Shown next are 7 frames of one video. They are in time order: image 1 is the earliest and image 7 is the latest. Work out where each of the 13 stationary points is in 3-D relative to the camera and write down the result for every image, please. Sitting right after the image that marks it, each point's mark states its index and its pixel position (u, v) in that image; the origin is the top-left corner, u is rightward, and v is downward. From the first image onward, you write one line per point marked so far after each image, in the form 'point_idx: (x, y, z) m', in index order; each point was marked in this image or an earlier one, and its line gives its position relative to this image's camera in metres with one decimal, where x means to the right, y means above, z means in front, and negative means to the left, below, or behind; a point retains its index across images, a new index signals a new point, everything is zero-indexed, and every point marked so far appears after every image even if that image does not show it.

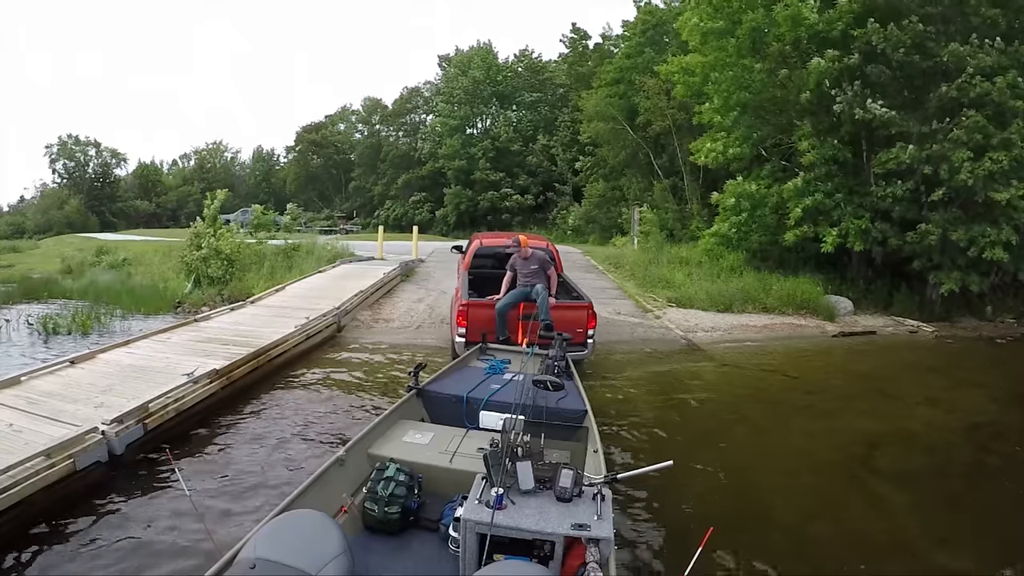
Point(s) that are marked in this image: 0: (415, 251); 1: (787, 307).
0: (-2.7, +1.0, +16.8) m
1: (+5.0, -0.3, +11.5) m
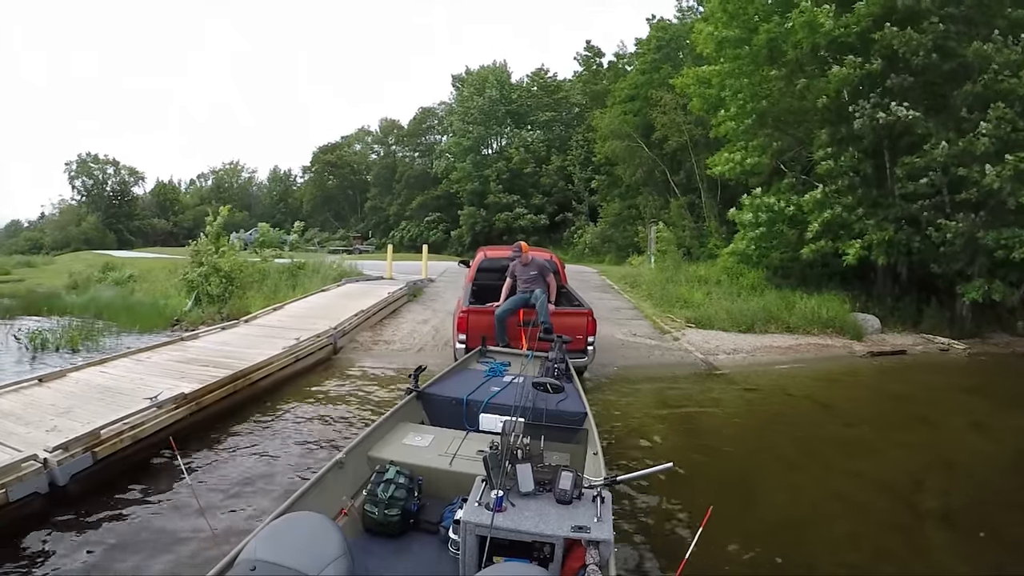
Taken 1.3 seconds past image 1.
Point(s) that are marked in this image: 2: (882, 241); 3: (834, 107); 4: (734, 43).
0: (-2.4, +0.5, +16.5) m
1: (+5.2, -0.6, +11.0) m
2: (+7.1, +1.0, +12.4) m
3: (+6.8, +3.8, +13.4) m
4: (+5.3, +6.0, +15.1) m
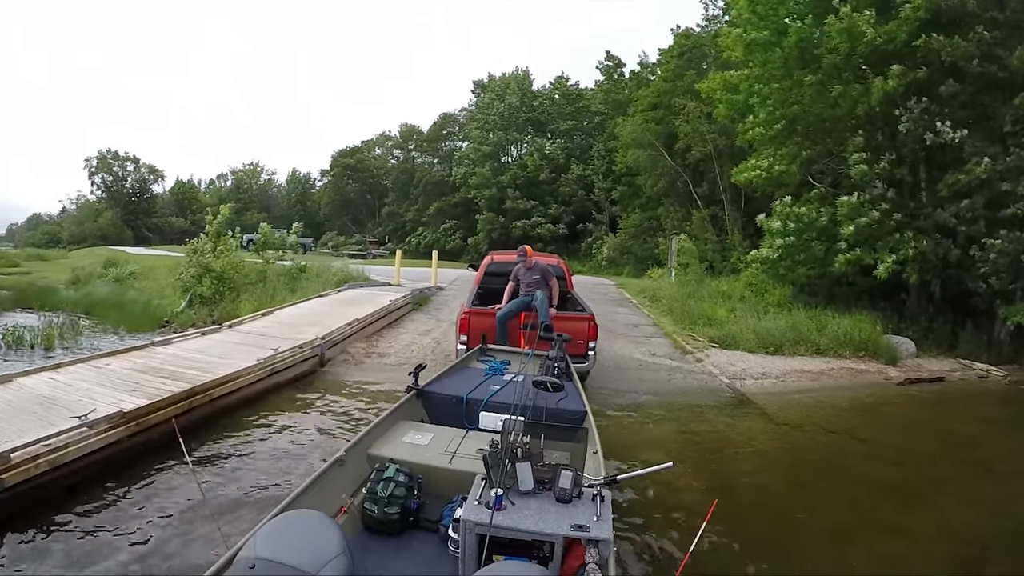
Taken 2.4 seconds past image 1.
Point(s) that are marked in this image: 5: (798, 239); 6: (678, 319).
0: (-2.0, +0.3, +16.0) m
1: (+5.3, -1.0, +10.2) m
2: (+7.4, +0.6, +11.6) m
3: (+7.1, +3.4, +12.7) m
4: (+5.7, +5.6, +14.4) m
5: (+6.1, +1.0, +13.2) m
6: (+3.5, -0.7, +12.9) m
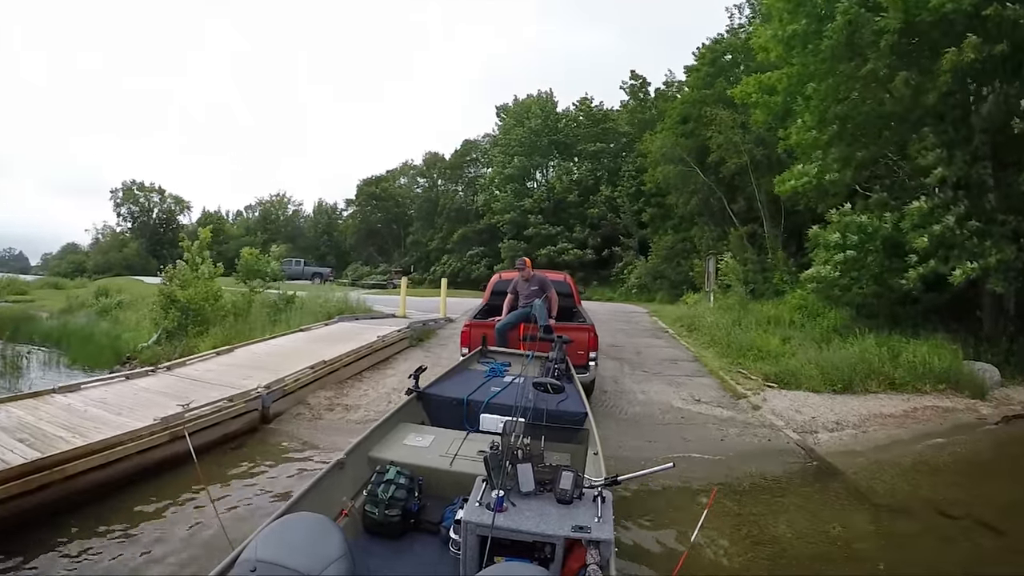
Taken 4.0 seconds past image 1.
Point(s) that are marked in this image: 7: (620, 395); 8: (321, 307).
0: (-1.5, -0.4, +14.8) m
1: (+5.6, -1.3, +8.7) m
2: (+7.7, +0.3, +10.0) m
3: (+7.4, +3.0, +11.2) m
4: (+6.1, +5.1, +13.1) m
5: (+6.5, +0.6, +11.7) m
6: (+3.8, -1.1, +11.4) m
7: (+1.4, -1.4, +8.4) m
8: (-3.9, -0.4, +13.0) m
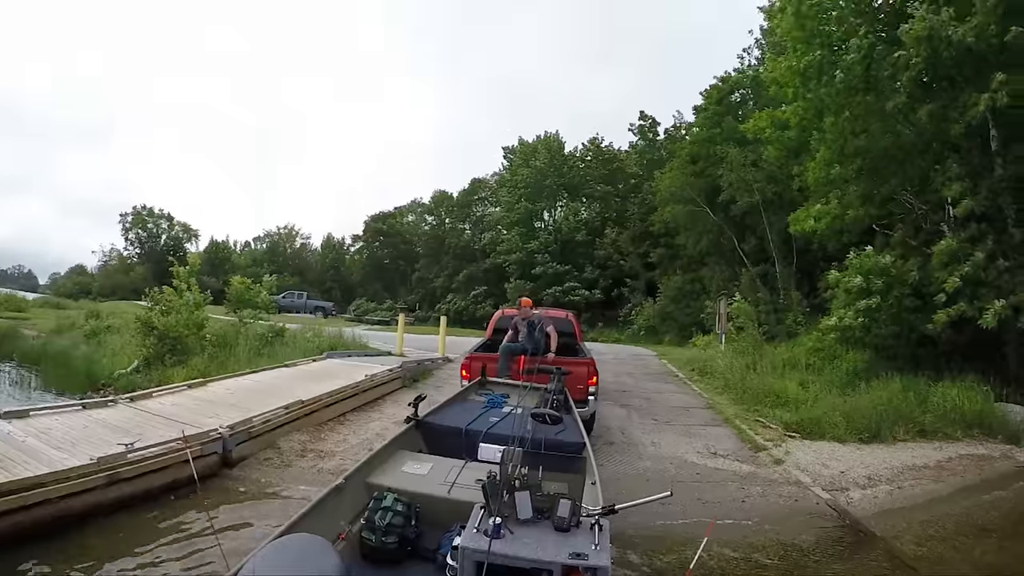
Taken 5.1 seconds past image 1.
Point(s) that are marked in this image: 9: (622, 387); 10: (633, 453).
0: (-1.5, -1.2, +14.3) m
1: (+5.6, -1.9, +8.1) m
2: (+7.7, -0.4, +9.5) m
3: (+7.5, +2.2, +10.9) m
4: (+6.2, +4.2, +12.9) m
5: (+6.5, -0.2, +11.2) m
6: (+3.8, -1.8, +10.8) m
7: (+1.4, -1.9, +7.8) m
8: (-3.9, -1.1, +12.6) m
9: (+2.1, -1.9, +12.3) m
10: (+1.4, -2.0, +7.5) m
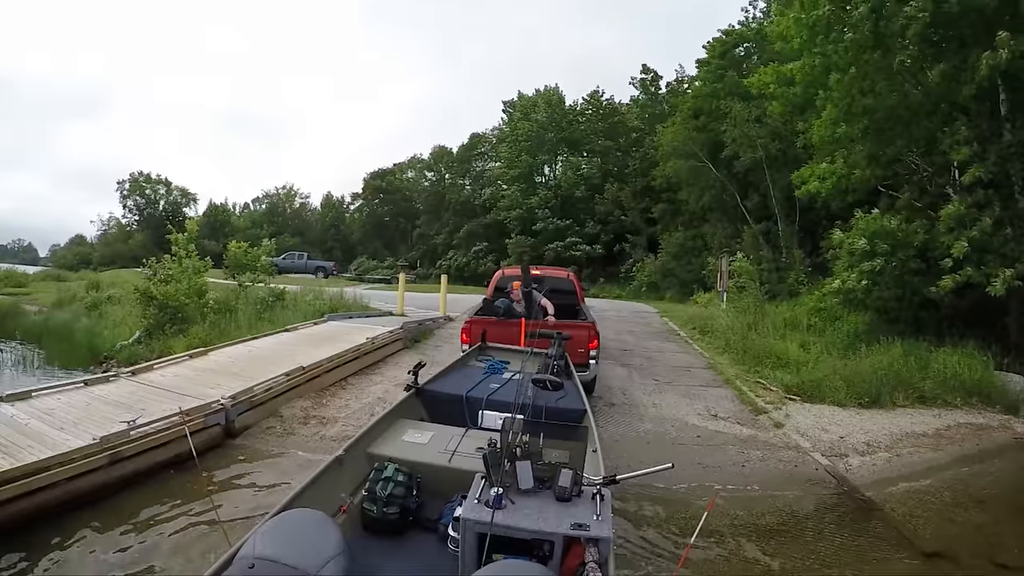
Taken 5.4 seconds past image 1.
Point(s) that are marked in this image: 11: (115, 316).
0: (-1.4, -0.3, +14.3) m
1: (+5.6, -1.3, +8.1) m
2: (+7.7, +0.2, +9.4) m
3: (+7.5, +3.0, +10.6) m
4: (+6.2, +5.1, +12.5) m
5: (+6.5, +0.6, +11.1) m
6: (+3.9, -1.1, +10.9) m
7: (+1.5, -1.4, +7.9) m
8: (-3.9, -0.3, +12.6) m
9: (+2.2, -1.1, +12.4) m
10: (+1.5, -1.5, +7.6) m
11: (-7.1, -0.4, +11.5) m
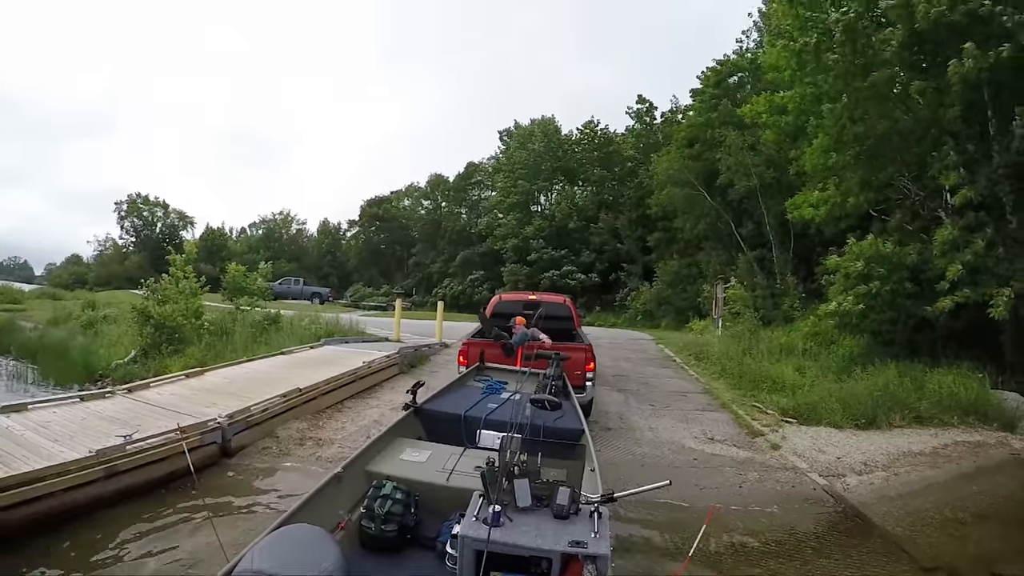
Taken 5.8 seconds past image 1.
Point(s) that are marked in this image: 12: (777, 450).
0: (-1.5, -0.9, +14.3) m
1: (+5.5, -1.7, +8.1) m
2: (+7.6, -0.2, +9.5) m
3: (+7.5, +2.5, +10.8) m
4: (+6.1, +4.6, +12.8) m
5: (+6.5, +0.1, +11.2) m
6: (+3.8, -1.6, +10.9) m
7: (+1.4, -1.8, +7.9) m
8: (-3.9, -0.8, +12.6) m
9: (+2.1, -1.6, +12.4) m
10: (+1.4, -1.8, +7.6) m
11: (-7.1, -0.8, +11.5) m
12: (+2.9, -1.8, +7.2) m
